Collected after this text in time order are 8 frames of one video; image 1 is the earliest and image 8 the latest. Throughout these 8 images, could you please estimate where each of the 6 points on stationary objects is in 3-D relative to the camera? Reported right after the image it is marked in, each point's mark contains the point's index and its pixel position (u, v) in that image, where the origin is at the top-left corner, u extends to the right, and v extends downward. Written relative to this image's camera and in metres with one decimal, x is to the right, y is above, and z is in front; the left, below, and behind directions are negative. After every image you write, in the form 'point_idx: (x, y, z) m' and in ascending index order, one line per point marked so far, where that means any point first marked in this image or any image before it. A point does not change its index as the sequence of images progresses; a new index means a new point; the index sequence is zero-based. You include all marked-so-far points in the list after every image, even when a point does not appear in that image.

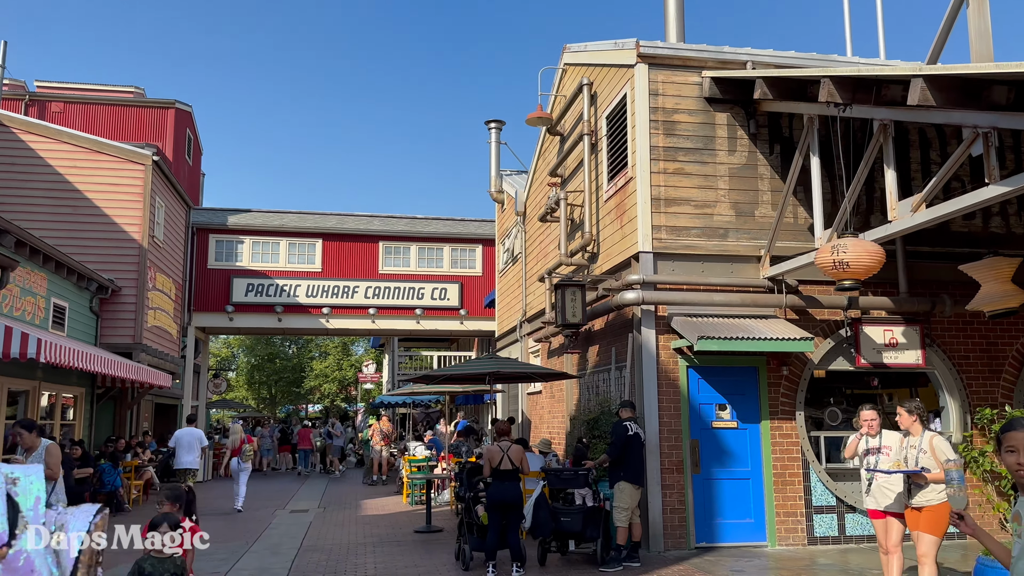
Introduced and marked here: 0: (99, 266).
0: (-9.1, +0.5, +17.5) m
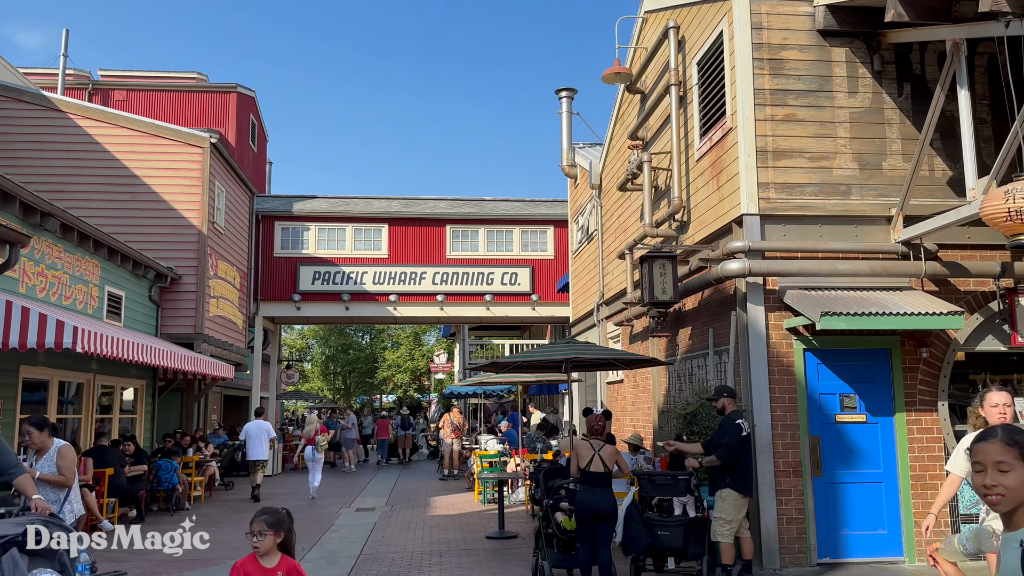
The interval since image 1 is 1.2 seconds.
0: (-7.5, +0.7, +16.9) m
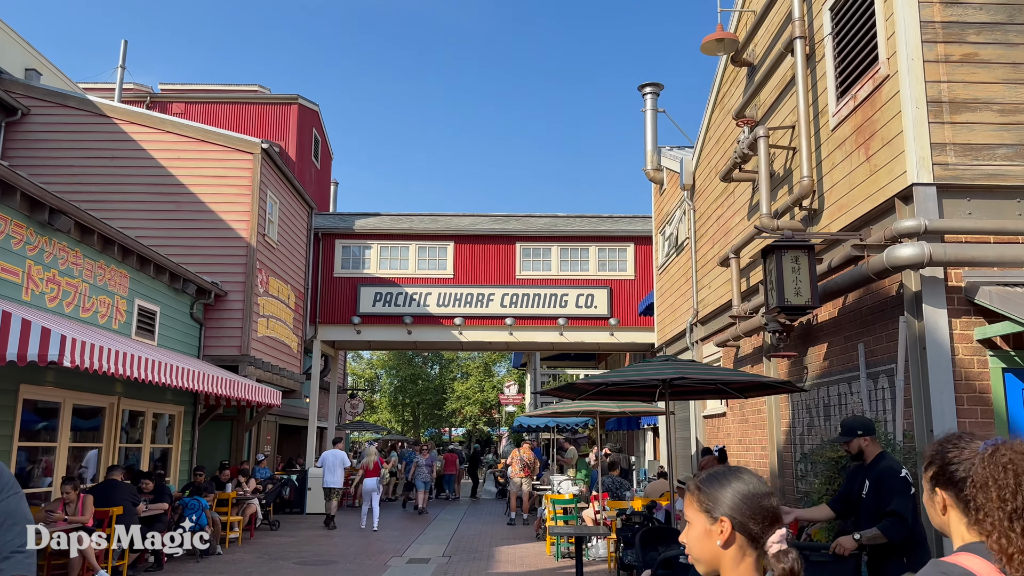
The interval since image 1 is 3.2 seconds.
0: (-6.0, +0.4, +15.5) m
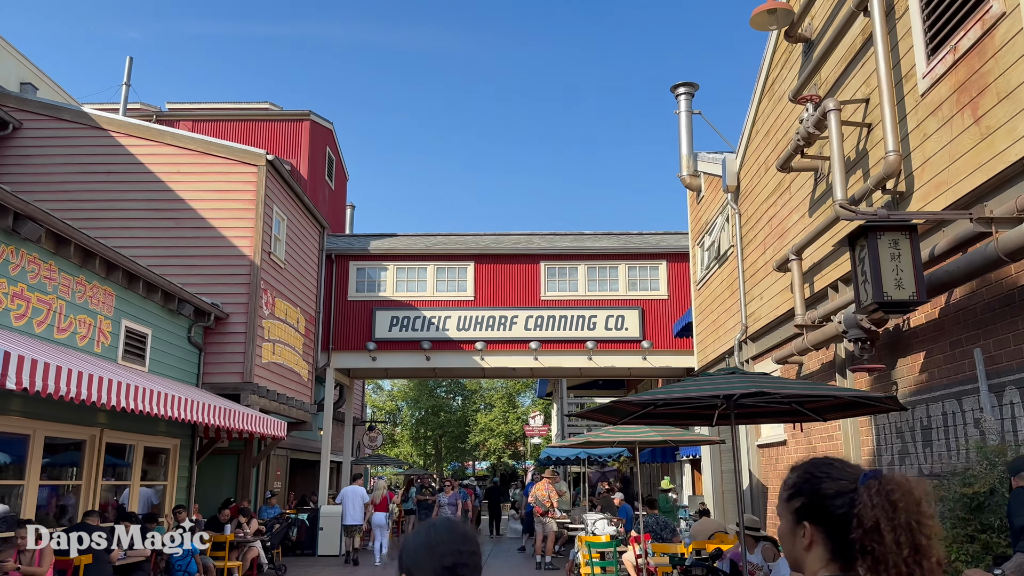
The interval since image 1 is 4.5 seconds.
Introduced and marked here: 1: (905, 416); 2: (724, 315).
0: (-5.6, 0.0, +14.4) m
1: (+3.3, -1.1, +6.7) m
2: (+3.5, -0.5, +13.0) m
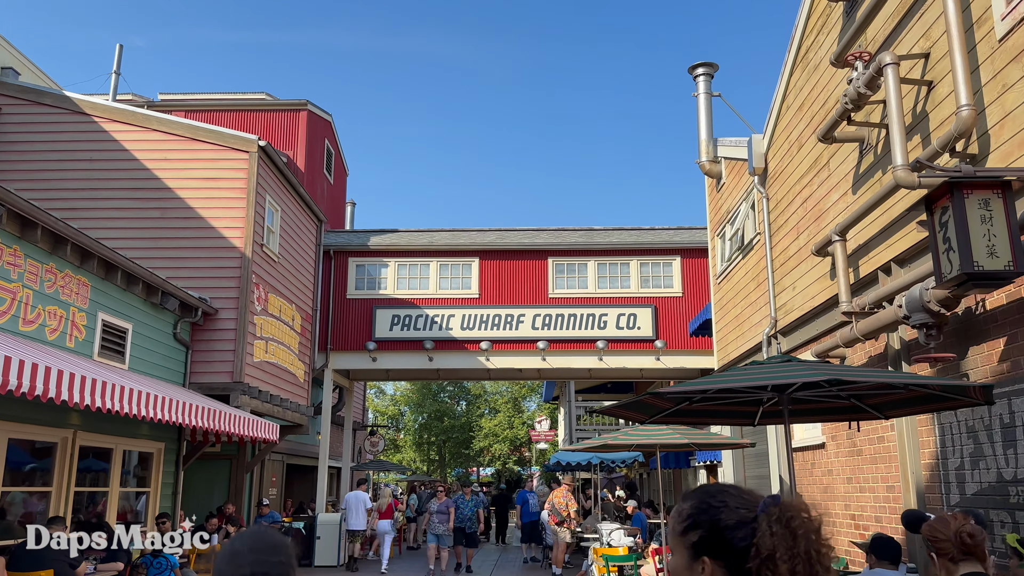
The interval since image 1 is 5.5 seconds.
0: (-5.4, +0.1, +13.5) m
1: (+3.4, -0.9, +5.8) m
2: (+3.6, -0.3, +12.1) m
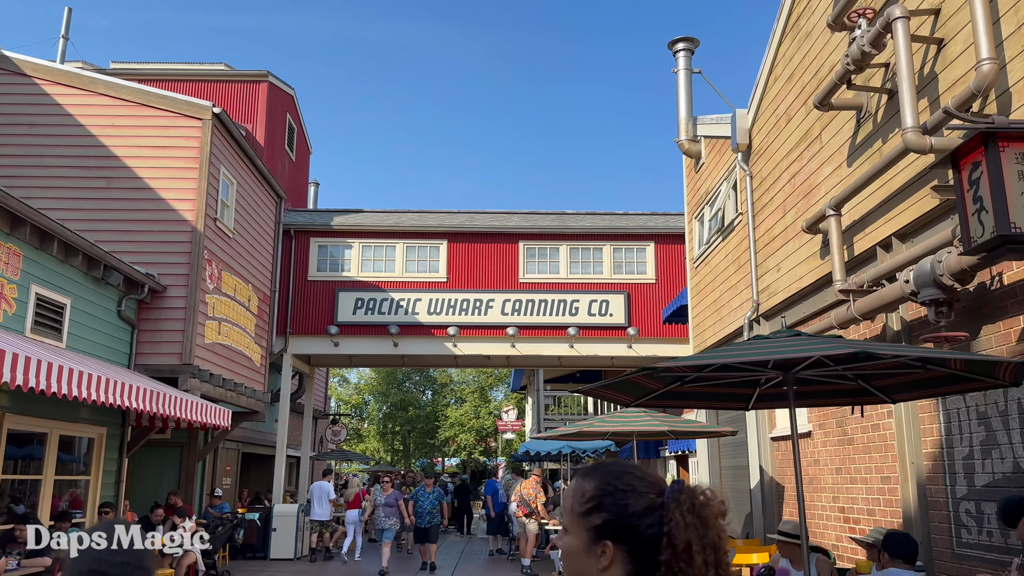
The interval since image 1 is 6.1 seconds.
0: (-5.9, +0.5, +12.6) m
1: (+3.2, -0.7, +5.3) m
2: (+3.1, -0.1, +11.6) m
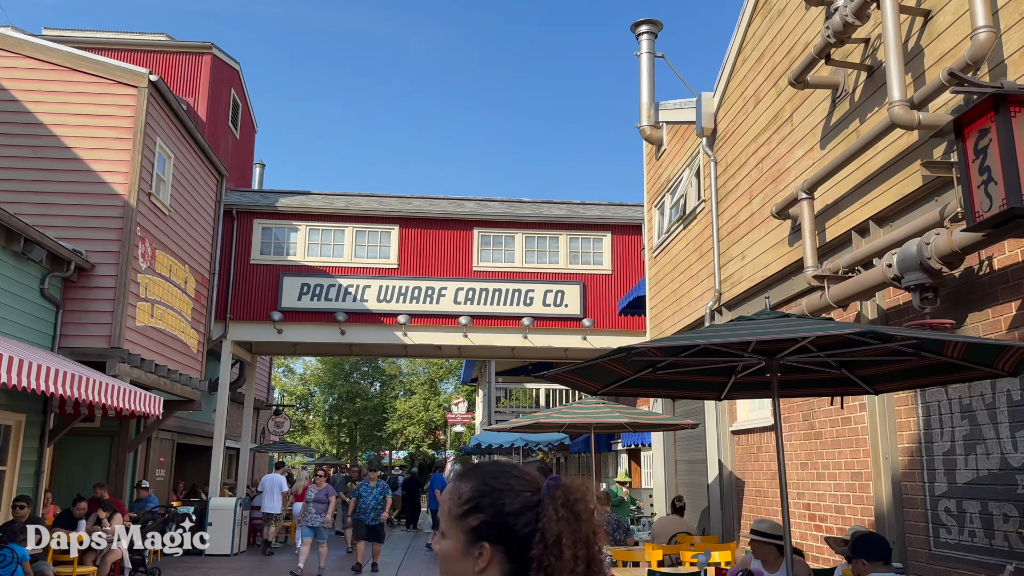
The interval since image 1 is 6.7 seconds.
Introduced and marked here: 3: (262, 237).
0: (-6.6, +0.8, +11.7) m
1: (+2.9, -0.6, +5.0) m
2: (+2.5, +0.1, +11.3) m
3: (-5.5, +1.1, +17.6) m
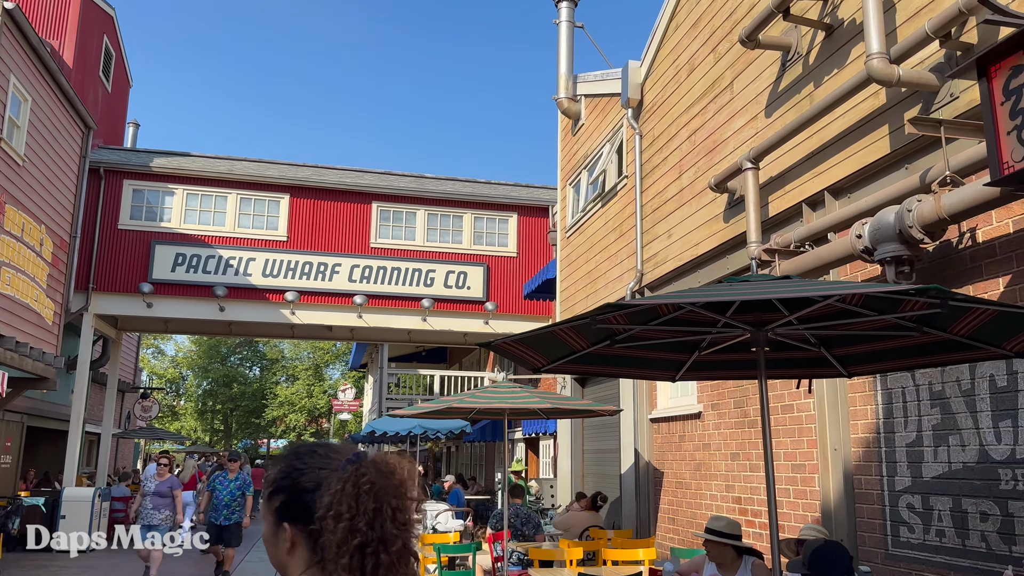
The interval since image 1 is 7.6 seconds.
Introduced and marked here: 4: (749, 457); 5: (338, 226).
0: (-7.8, +1.4, +9.9) m
1: (+2.5, -0.5, +4.6) m
2: (+1.3, +0.3, +10.7) m
3: (-7.5, +1.7, +15.8) m
4: (+2.0, -1.4, +6.7) m
5: (-3.6, +1.3, +16.7) m
